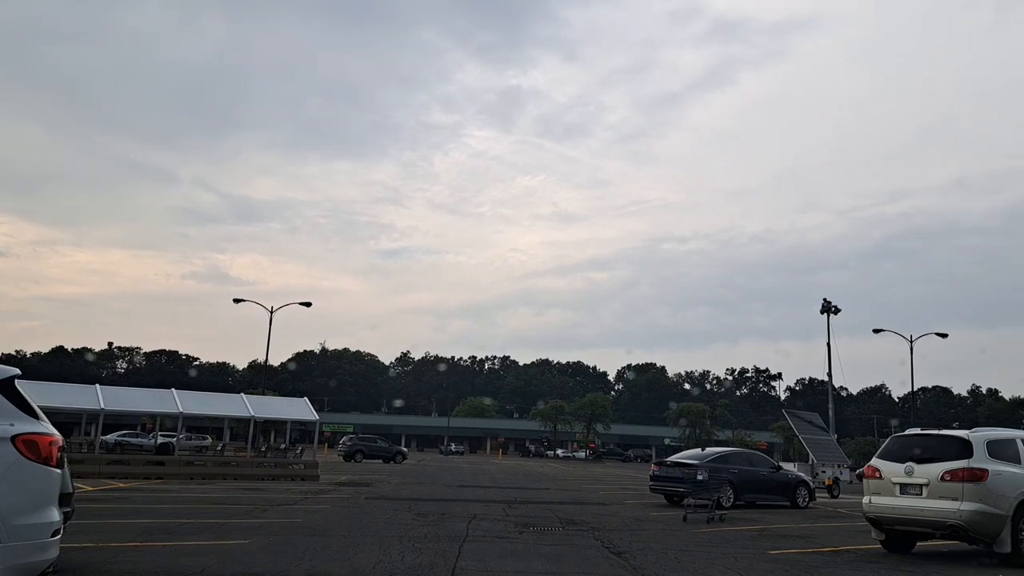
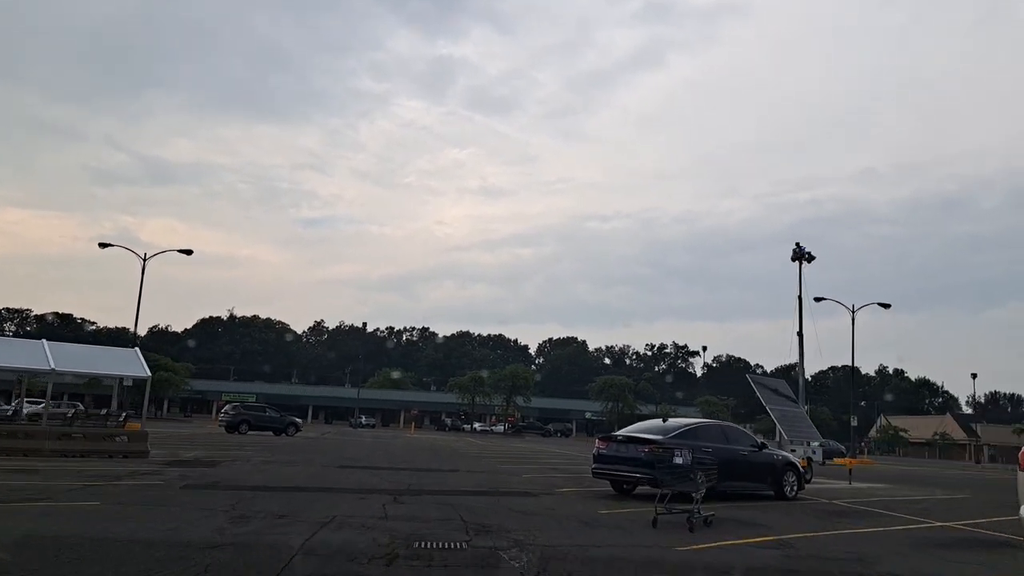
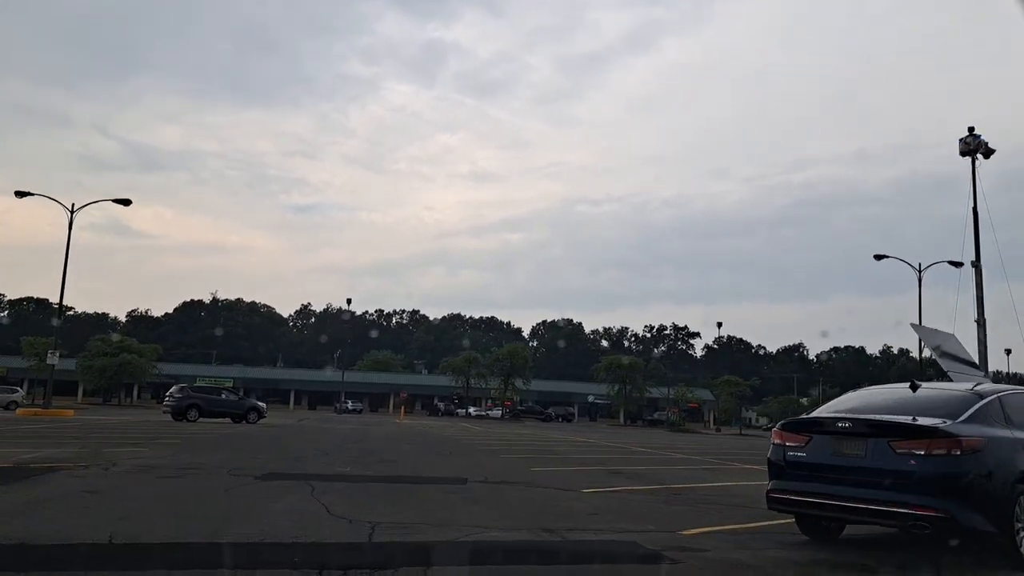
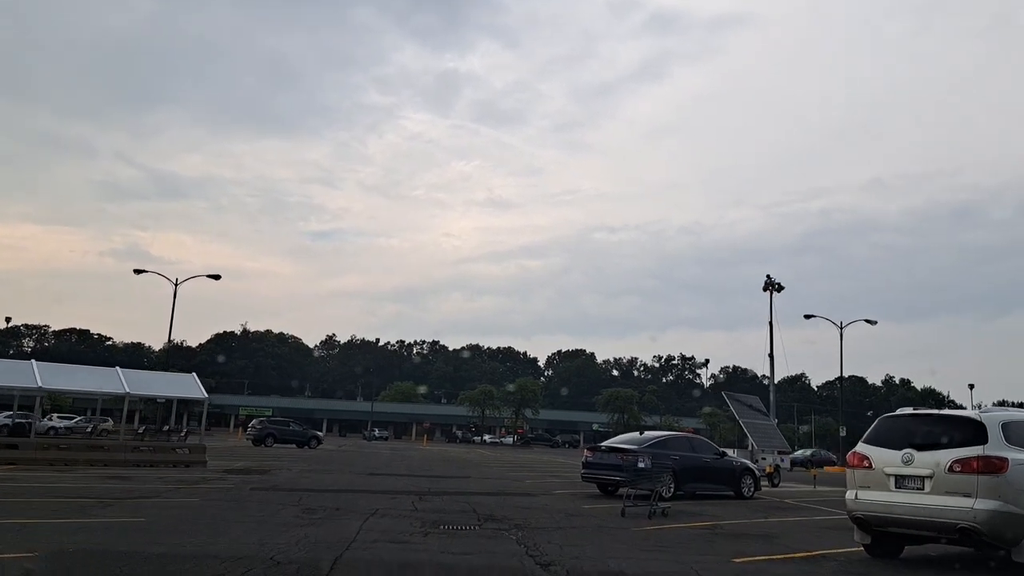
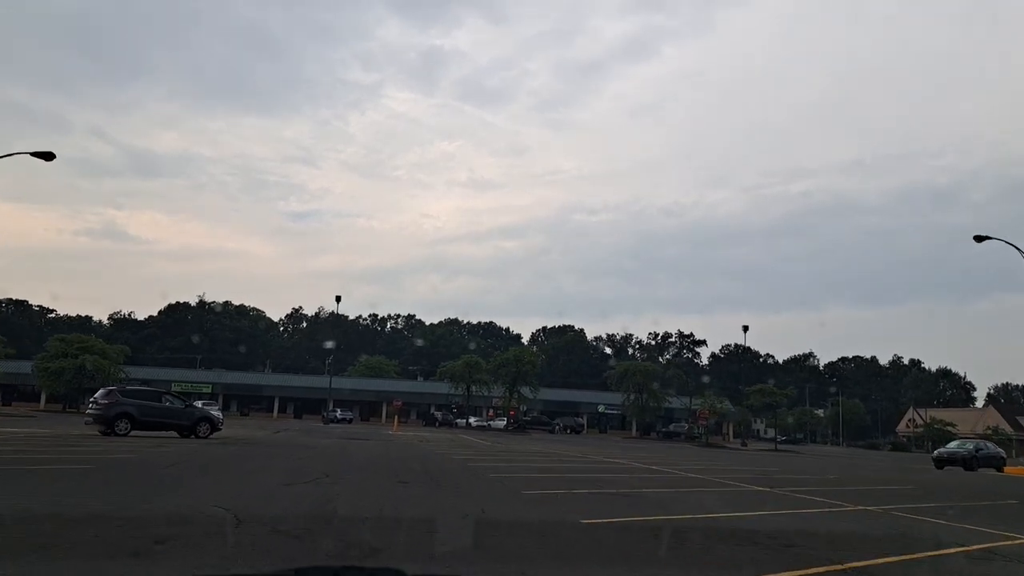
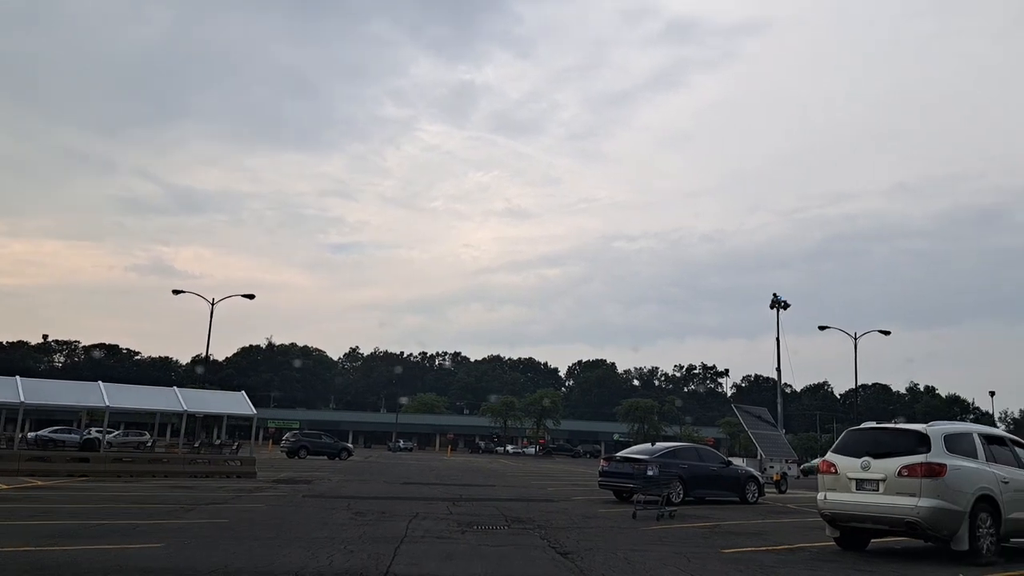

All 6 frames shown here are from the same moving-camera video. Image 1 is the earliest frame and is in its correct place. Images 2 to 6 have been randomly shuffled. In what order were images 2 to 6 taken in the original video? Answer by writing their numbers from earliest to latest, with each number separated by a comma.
6, 4, 2, 3, 5
